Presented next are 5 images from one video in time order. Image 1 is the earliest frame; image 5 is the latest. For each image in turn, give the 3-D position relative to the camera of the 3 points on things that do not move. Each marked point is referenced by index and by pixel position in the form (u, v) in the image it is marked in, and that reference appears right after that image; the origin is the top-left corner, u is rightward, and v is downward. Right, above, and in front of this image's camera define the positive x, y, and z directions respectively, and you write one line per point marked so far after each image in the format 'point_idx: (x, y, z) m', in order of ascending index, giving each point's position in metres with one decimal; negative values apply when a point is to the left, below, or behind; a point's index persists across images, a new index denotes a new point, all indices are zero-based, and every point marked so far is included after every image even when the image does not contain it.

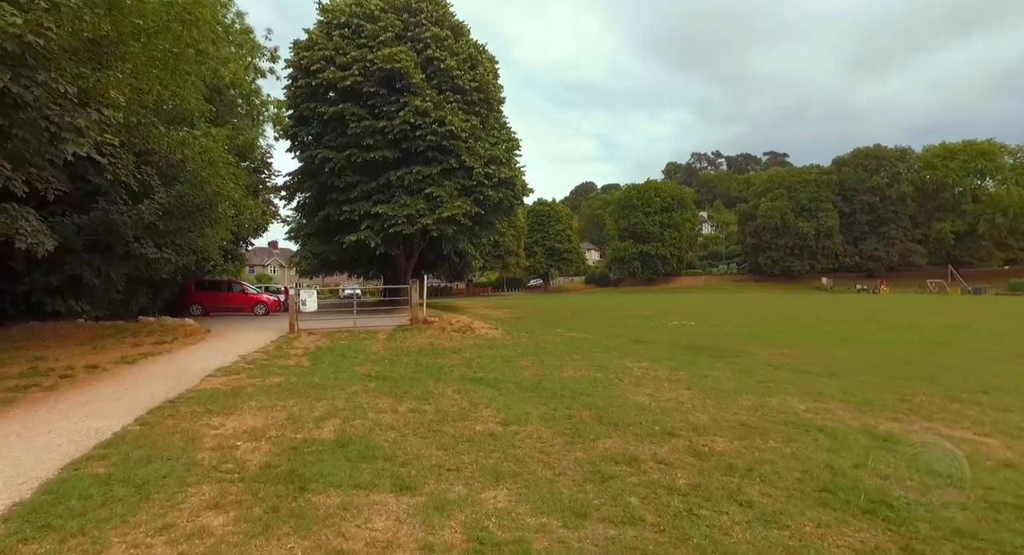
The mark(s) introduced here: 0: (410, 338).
0: (-2.7, -1.7, +15.4) m
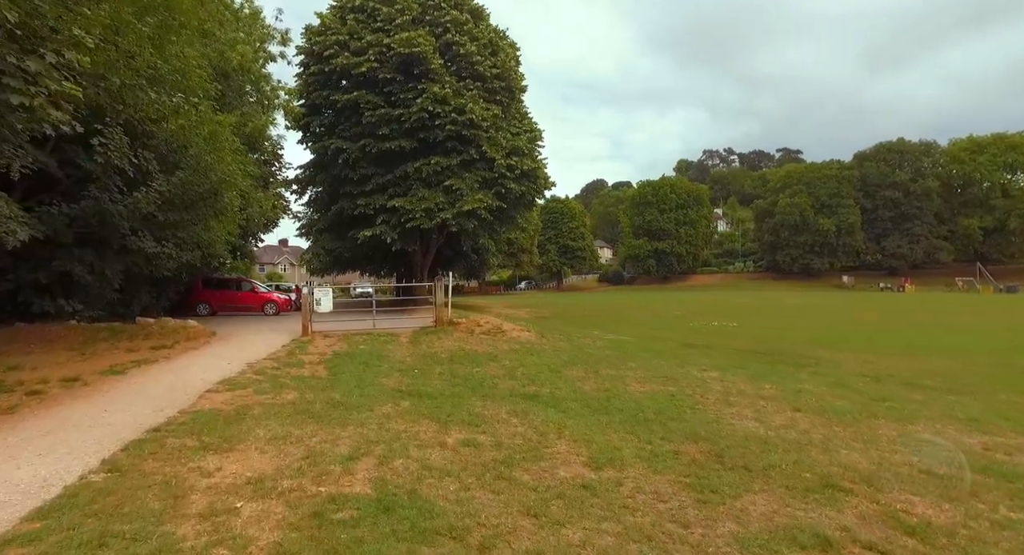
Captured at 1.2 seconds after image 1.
0: (-1.8, -1.6, +13.8) m
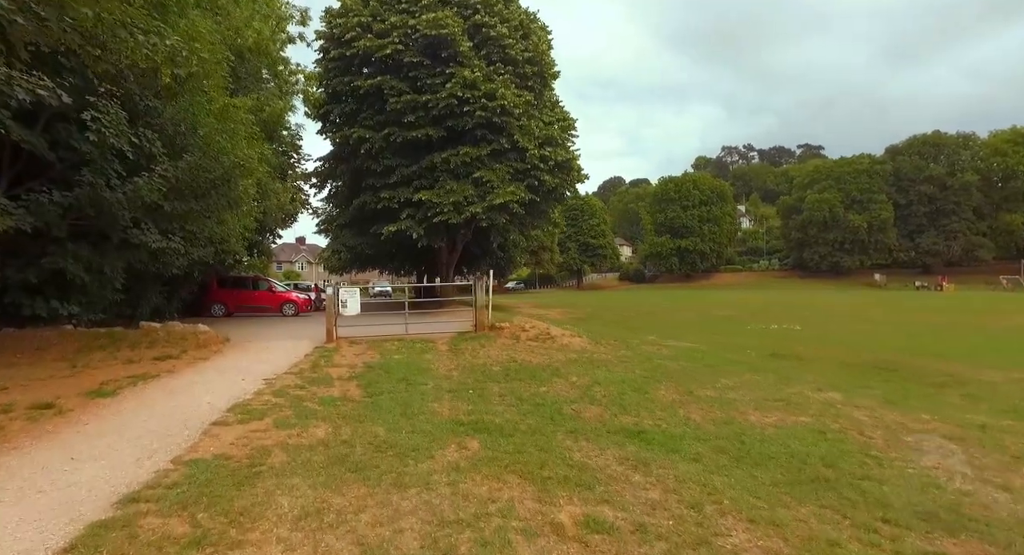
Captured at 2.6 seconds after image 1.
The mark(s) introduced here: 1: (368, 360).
0: (-0.6, -1.6, +11.9) m
1: (-2.8, -1.6, +11.2) m
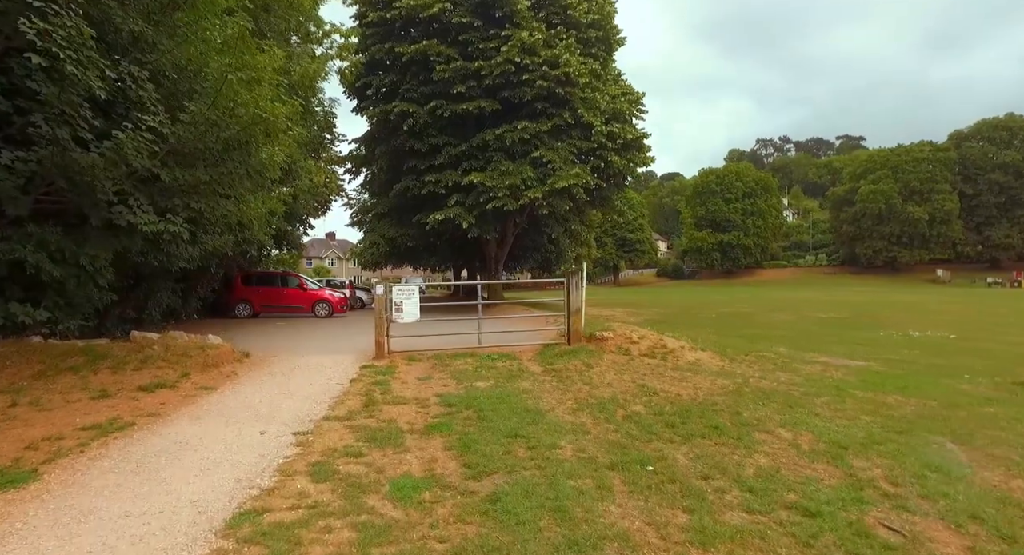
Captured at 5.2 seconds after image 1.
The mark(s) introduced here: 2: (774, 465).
0: (+1.3, -1.5, +8.4) m
1: (-1.0, -1.5, +7.8) m
2: (+2.2, -1.6, +4.8) m
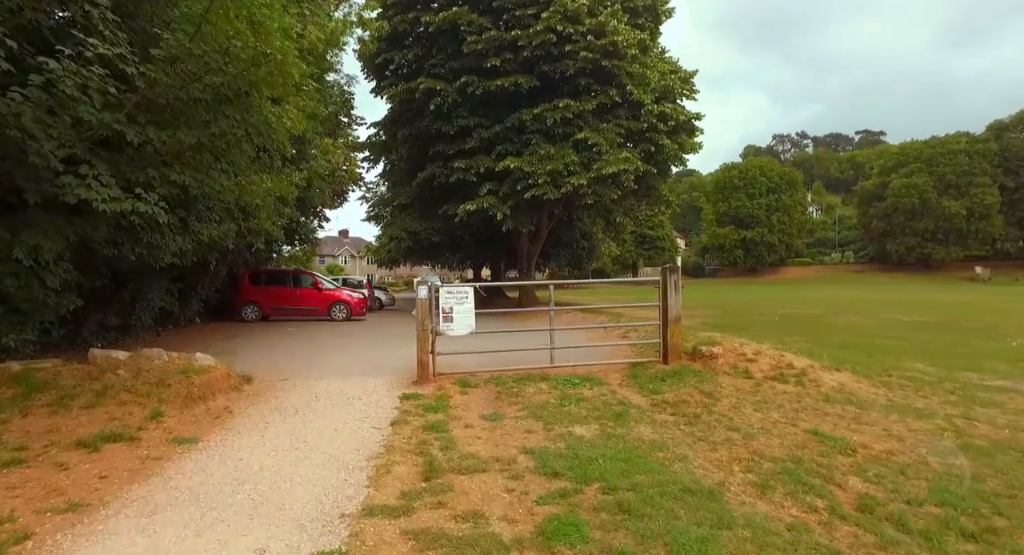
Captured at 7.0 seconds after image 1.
0: (+2.4, -1.4, +5.8) m
1: (+0.2, -1.5, +5.2) m
2: (+3.3, -1.6, +2.2) m
